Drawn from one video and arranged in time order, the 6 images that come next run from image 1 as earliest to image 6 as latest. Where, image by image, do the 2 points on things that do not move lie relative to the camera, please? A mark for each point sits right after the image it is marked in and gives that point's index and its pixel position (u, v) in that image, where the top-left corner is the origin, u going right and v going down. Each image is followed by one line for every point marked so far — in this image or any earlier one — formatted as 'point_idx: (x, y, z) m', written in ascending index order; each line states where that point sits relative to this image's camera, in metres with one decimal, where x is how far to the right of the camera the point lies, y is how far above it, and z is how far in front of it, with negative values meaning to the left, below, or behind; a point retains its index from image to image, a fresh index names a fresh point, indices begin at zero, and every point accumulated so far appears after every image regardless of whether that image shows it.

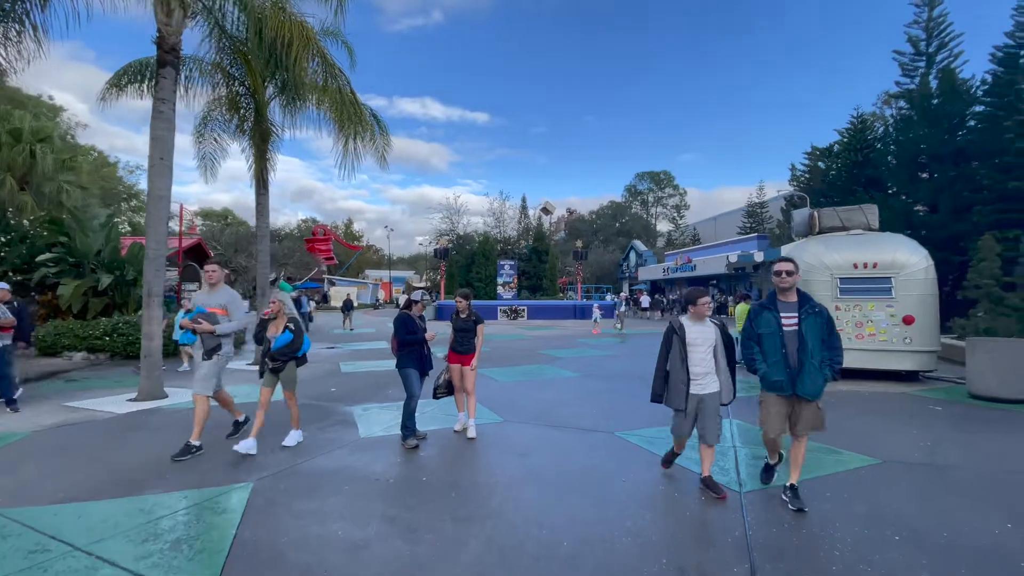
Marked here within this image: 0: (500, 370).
0: (-0.3, -2.1, +12.1) m
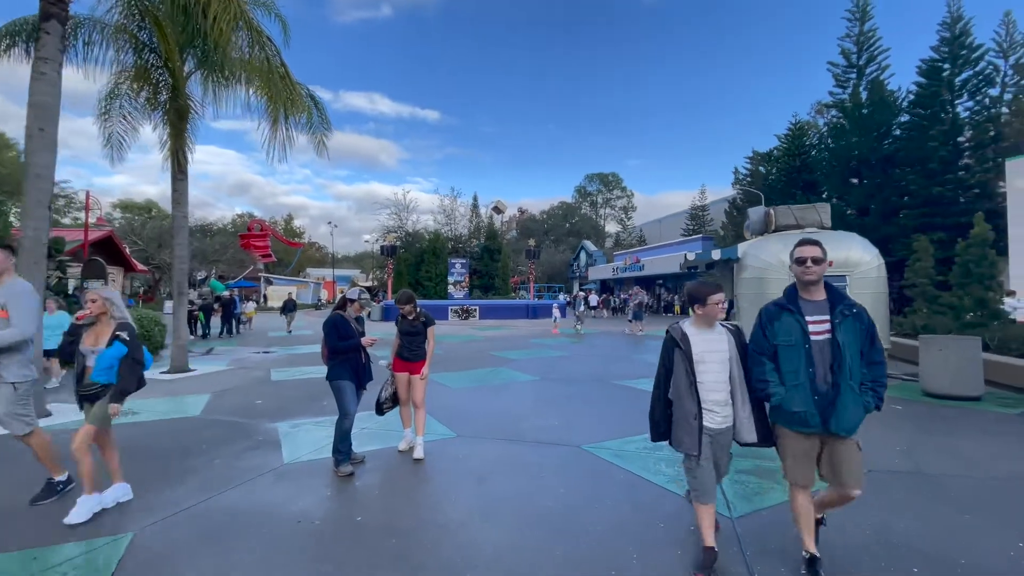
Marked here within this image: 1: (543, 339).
0: (-1.5, -2.1, +11.2) m
1: (+1.3, -2.2, +19.9) m
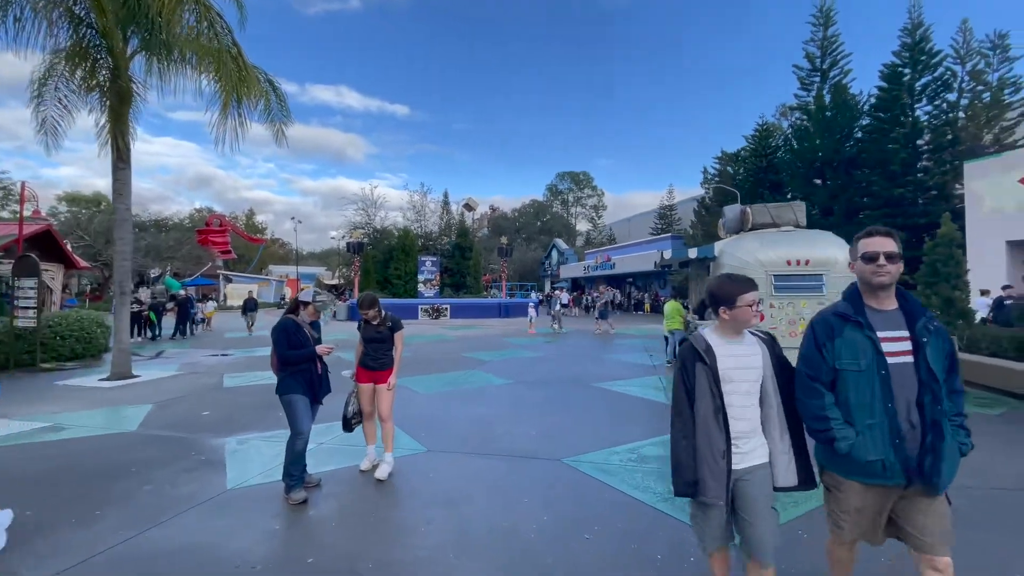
0: (-2.1, -2.1, +10.6) m
1: (+0.2, -2.1, +19.5) m
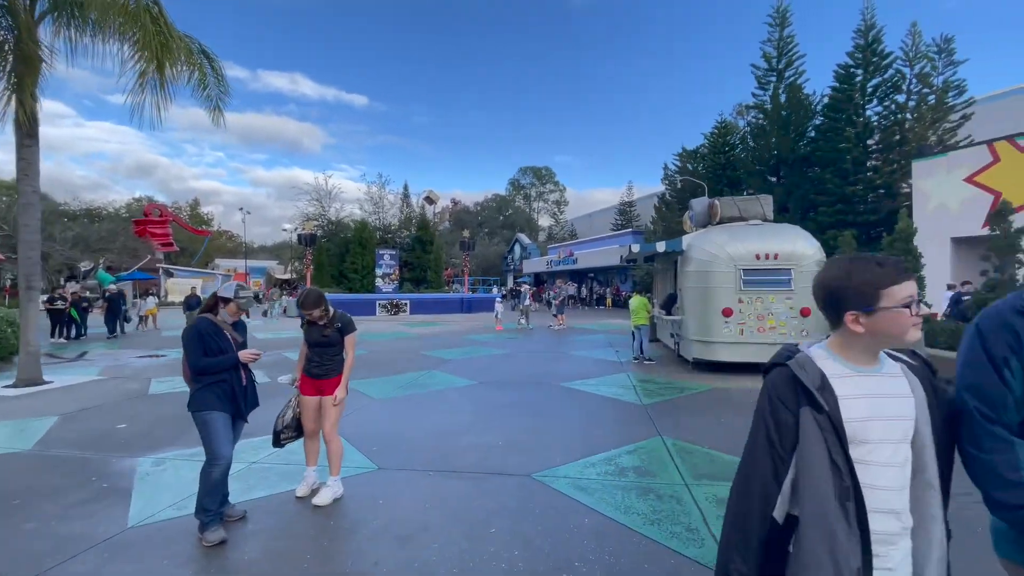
0: (-2.9, -1.9, +9.8) m
1: (-1.3, -1.9, +18.9) m
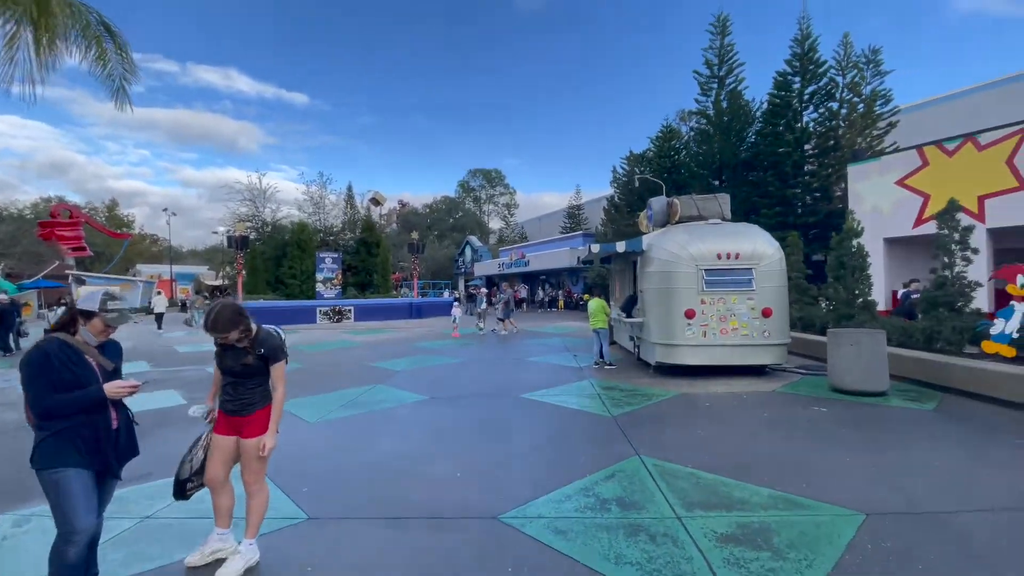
0: (-3.7, -2.1, +8.7) m
1: (-3.1, -2.0, +17.9) m
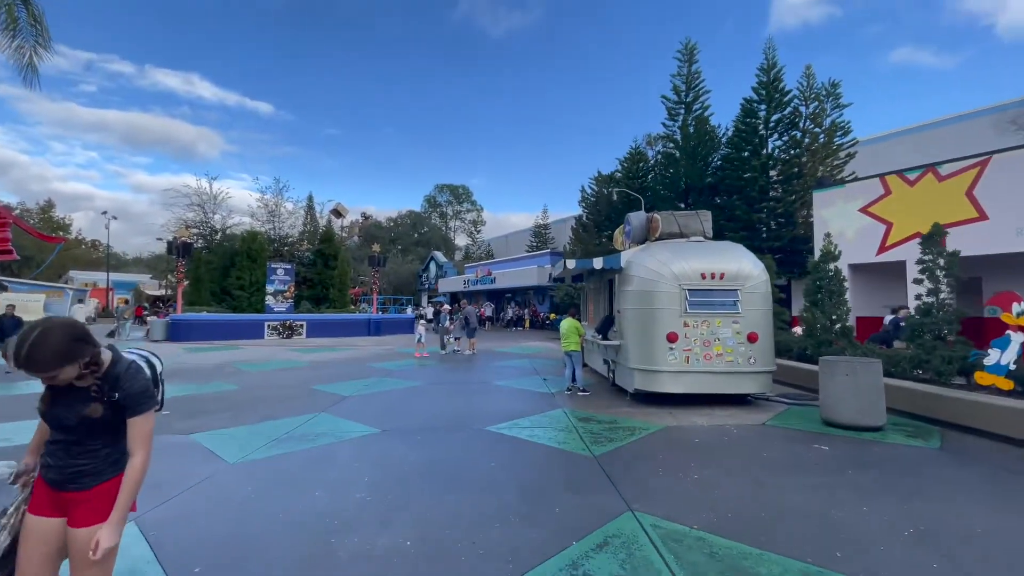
0: (-4.3, -2.2, +7.4) m
1: (-4.4, -2.6, +16.5) m
